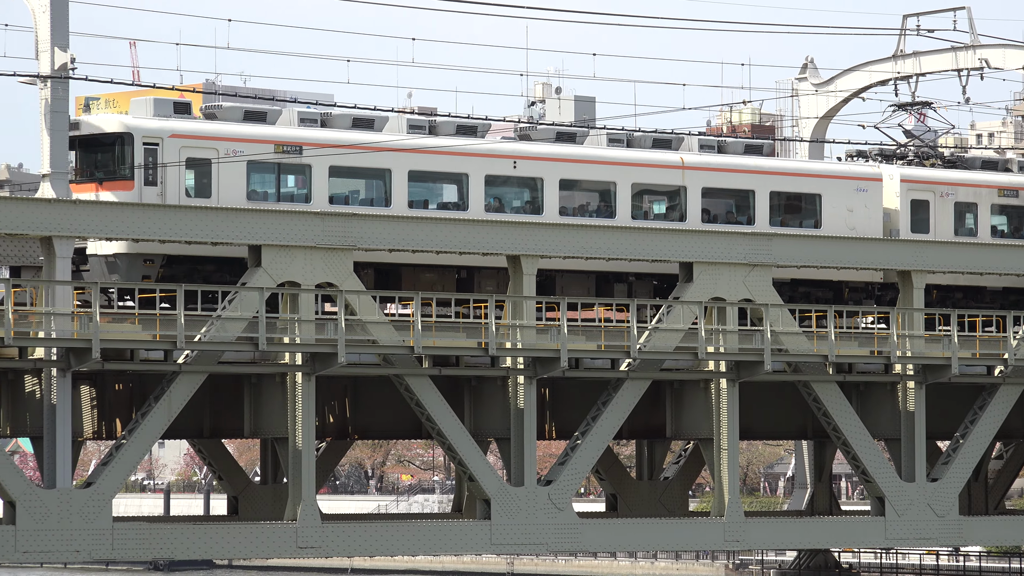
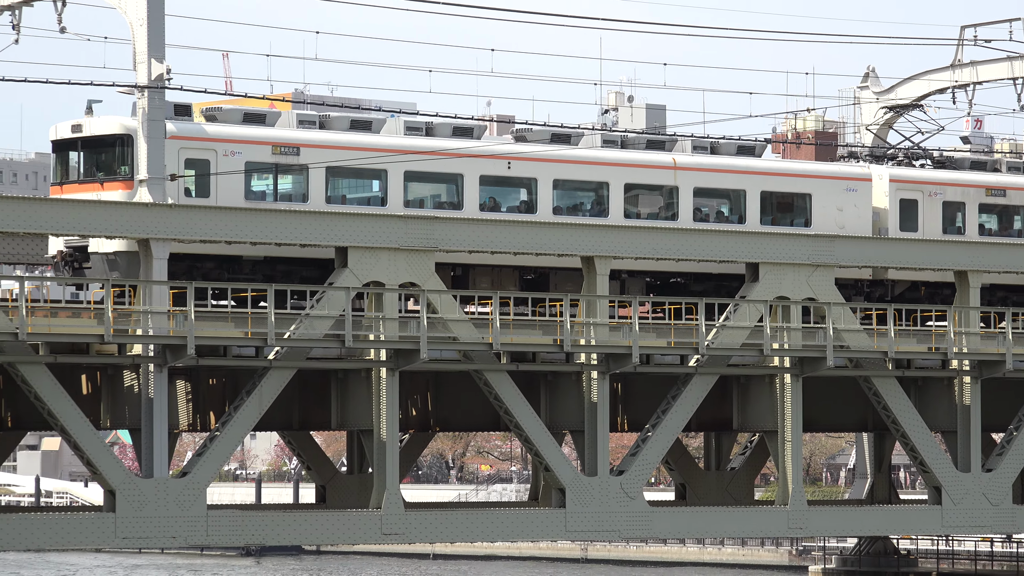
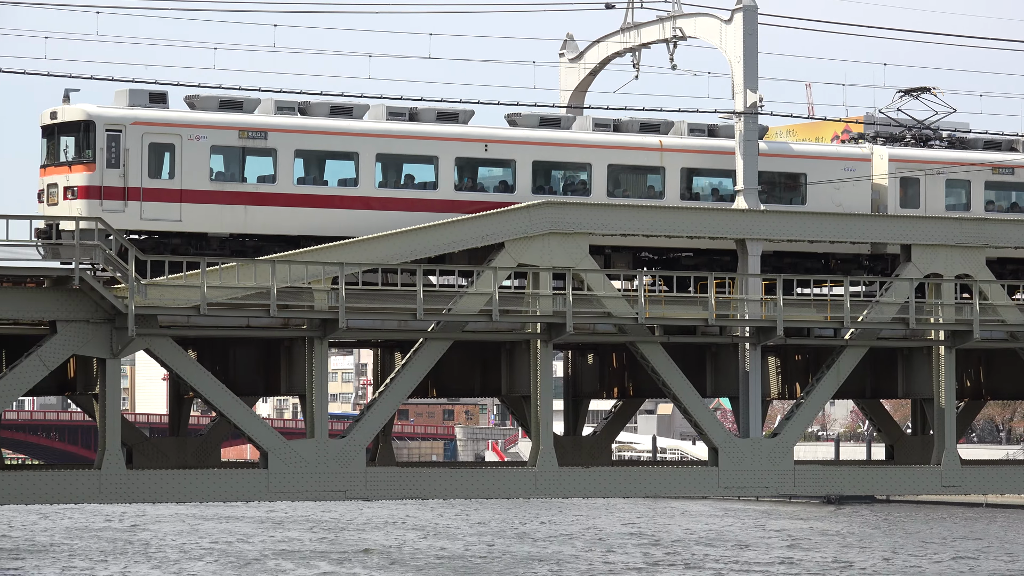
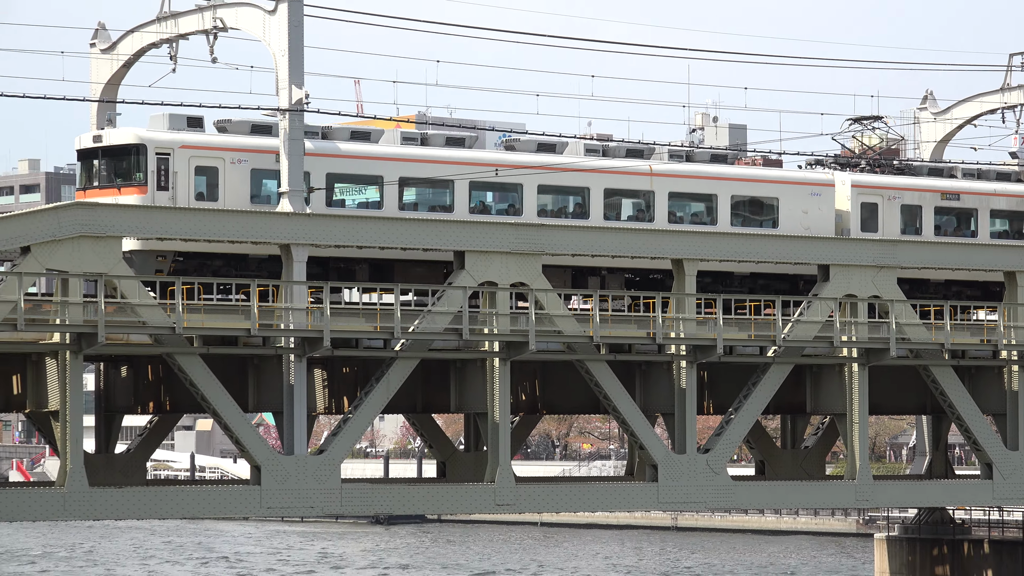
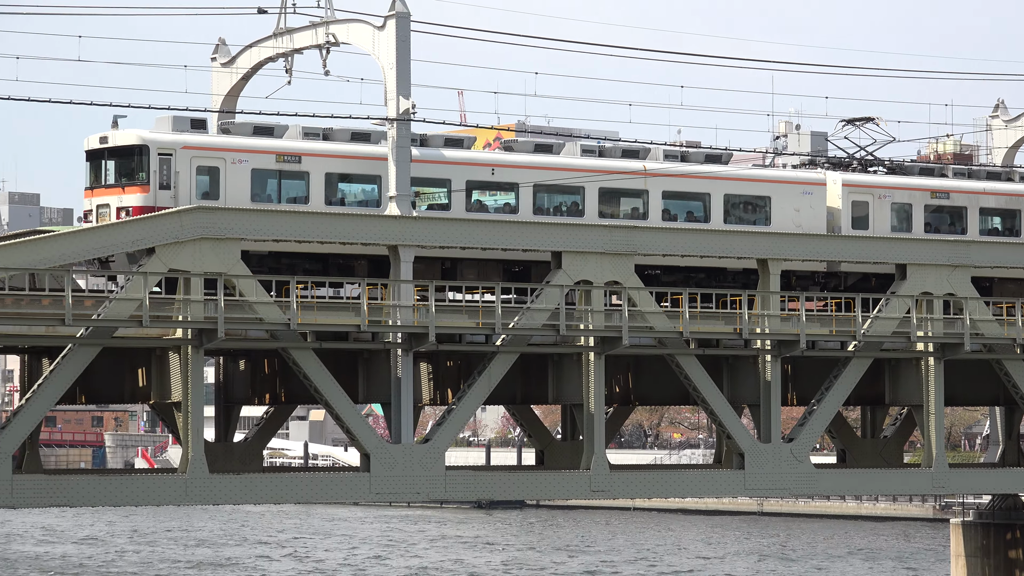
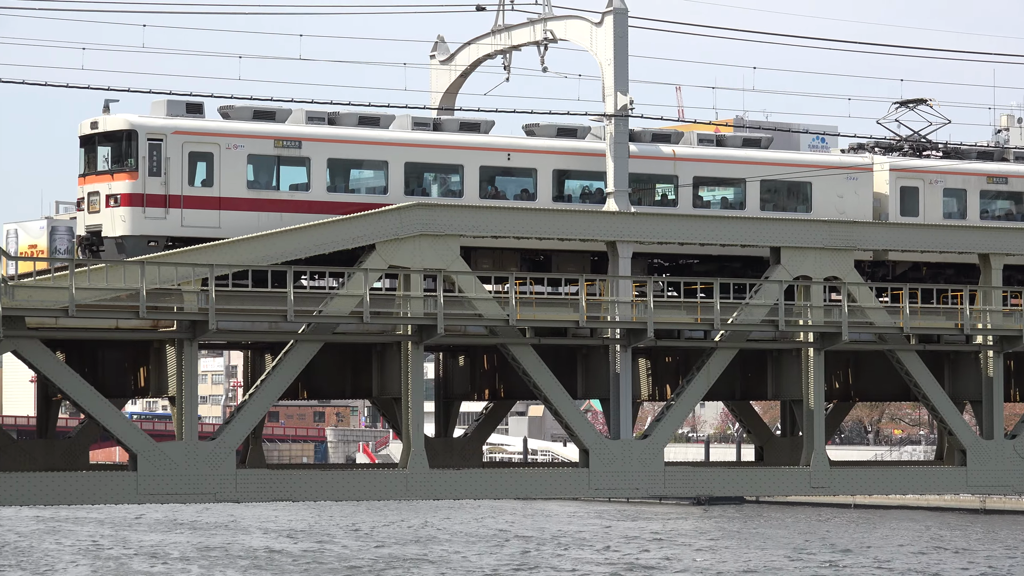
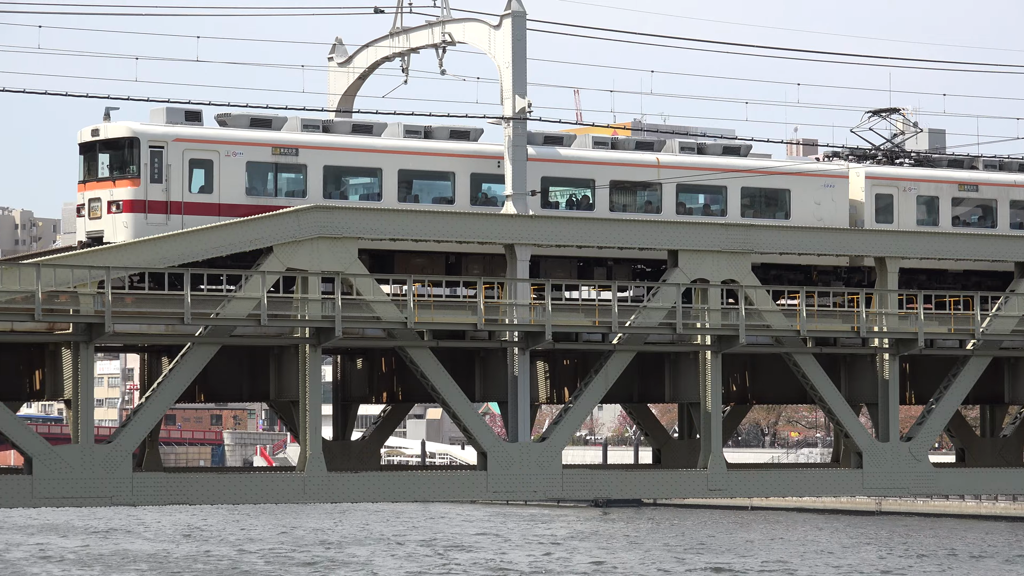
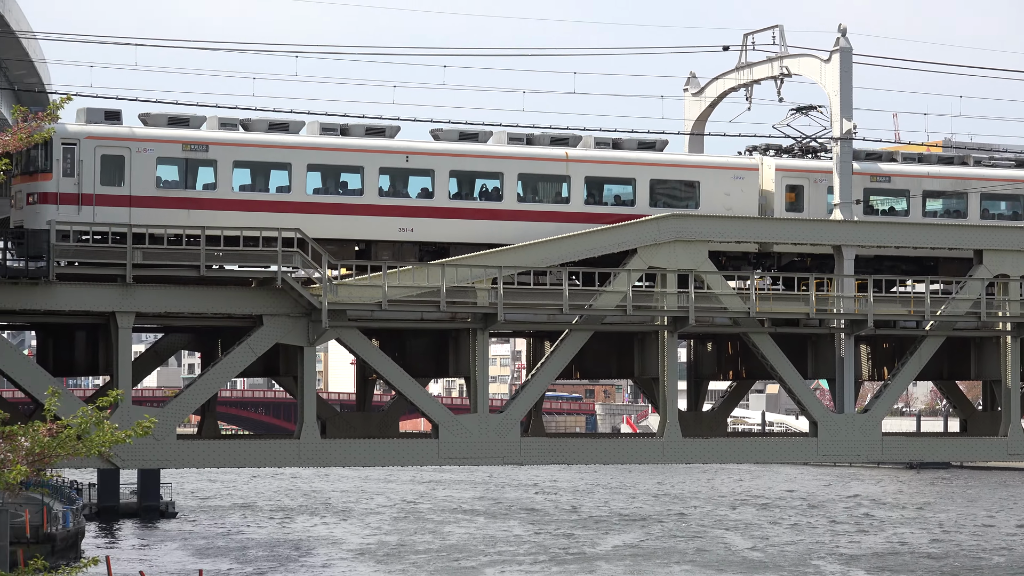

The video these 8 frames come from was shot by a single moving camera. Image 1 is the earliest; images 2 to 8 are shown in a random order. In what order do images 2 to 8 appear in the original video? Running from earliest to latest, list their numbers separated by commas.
2, 4, 5, 7, 6, 3, 8
